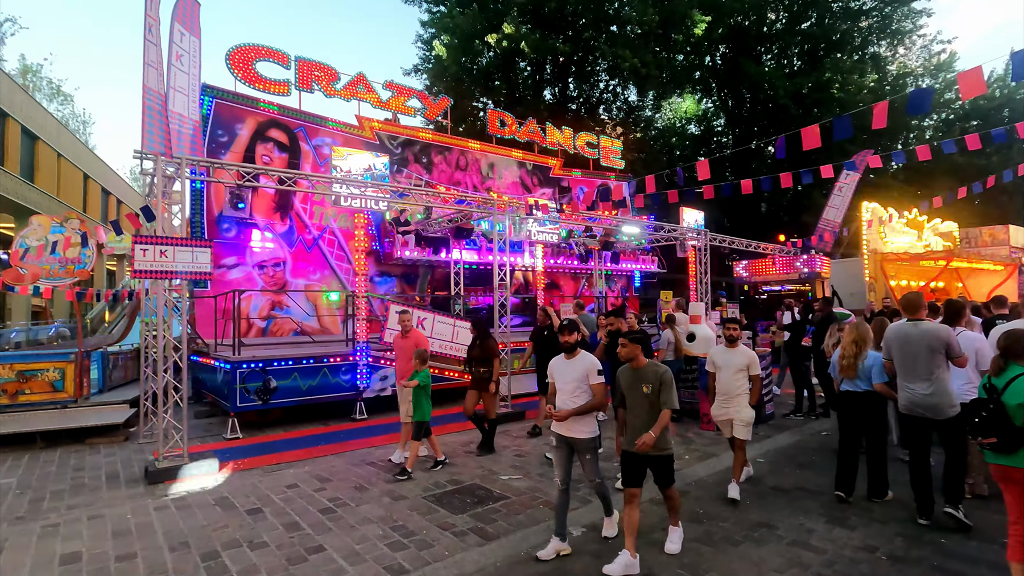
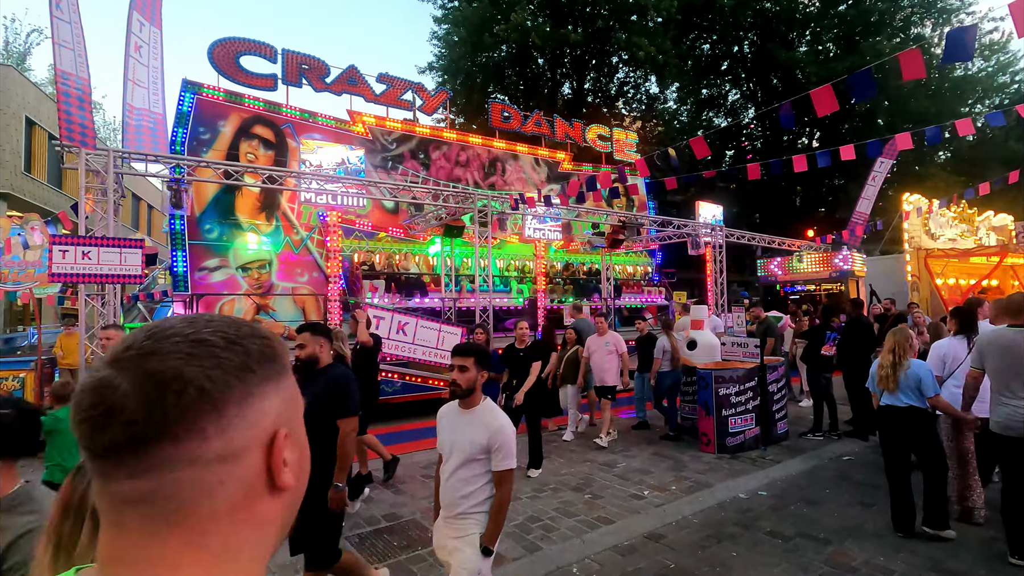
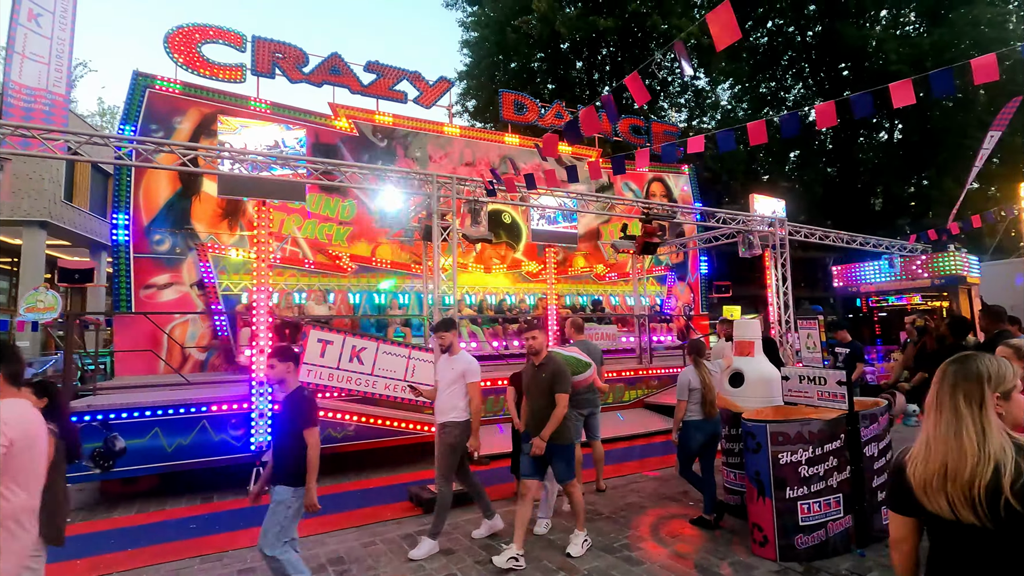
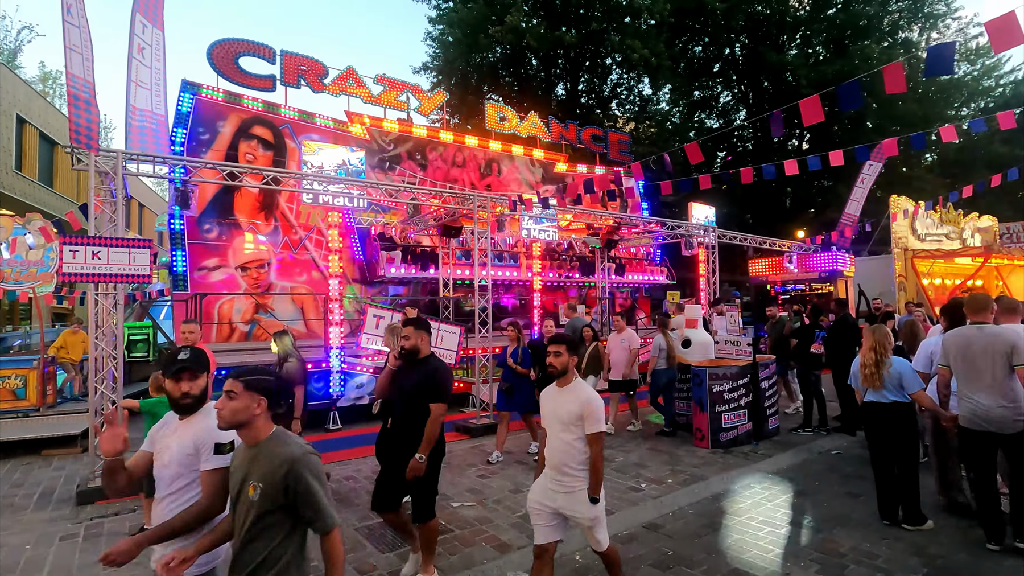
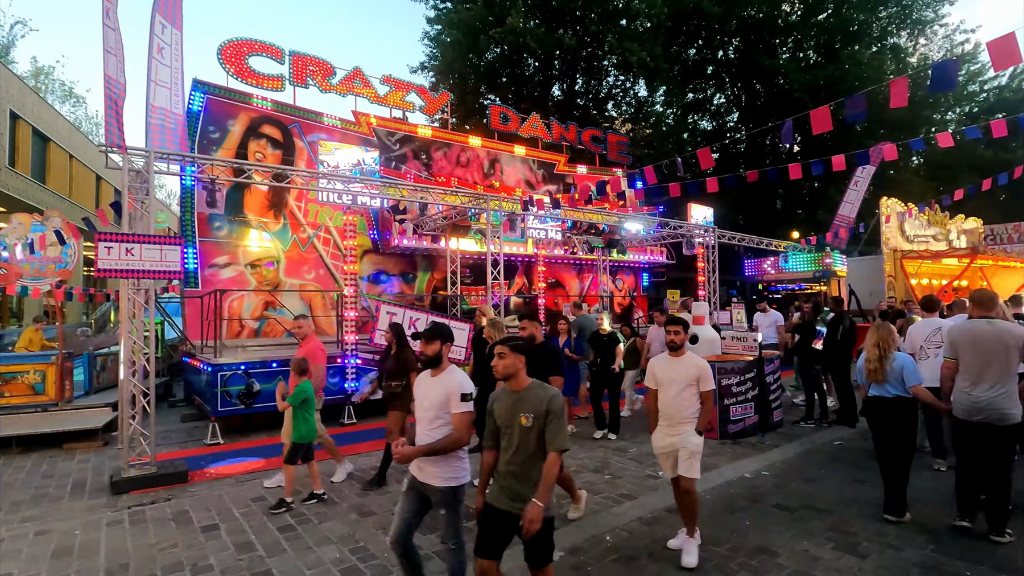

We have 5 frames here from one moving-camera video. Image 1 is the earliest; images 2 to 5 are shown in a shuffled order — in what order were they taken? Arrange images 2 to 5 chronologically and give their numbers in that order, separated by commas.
5, 4, 2, 3
